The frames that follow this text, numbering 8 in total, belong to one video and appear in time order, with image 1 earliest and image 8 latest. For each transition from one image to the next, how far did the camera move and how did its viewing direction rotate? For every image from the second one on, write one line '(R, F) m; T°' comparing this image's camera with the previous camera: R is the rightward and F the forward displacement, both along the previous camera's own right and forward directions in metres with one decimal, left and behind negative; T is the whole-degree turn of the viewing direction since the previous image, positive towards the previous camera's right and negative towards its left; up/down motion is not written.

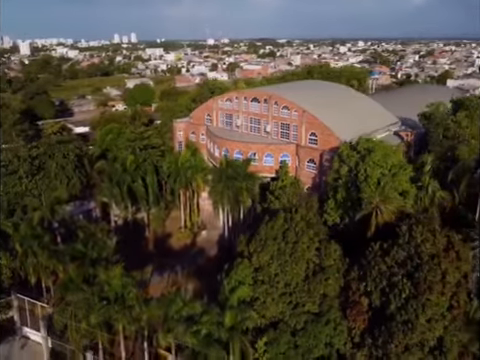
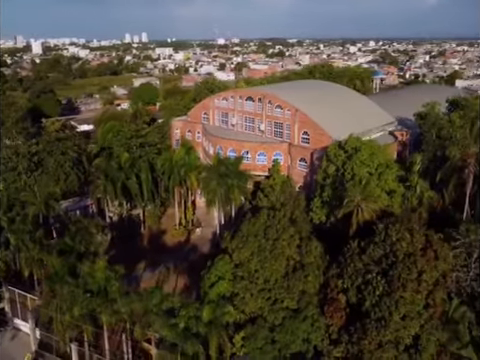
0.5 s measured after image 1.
(+1.8, -0.3) m; -1°
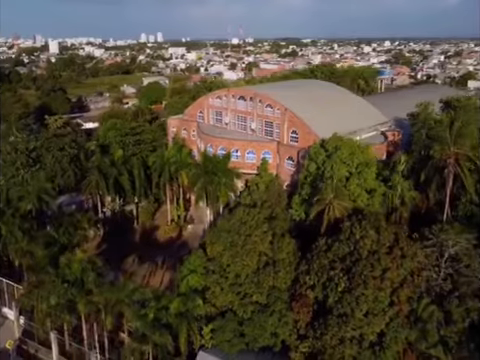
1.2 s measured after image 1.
(+2.6, -0.4) m; -2°
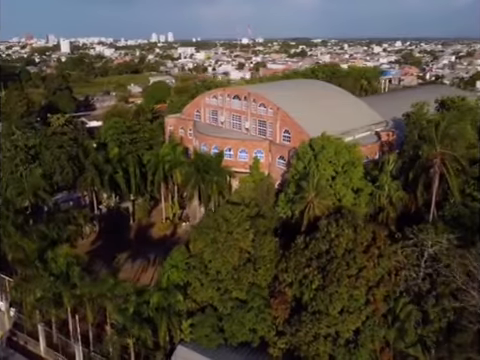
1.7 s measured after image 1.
(+1.8, -0.3) m; -1°
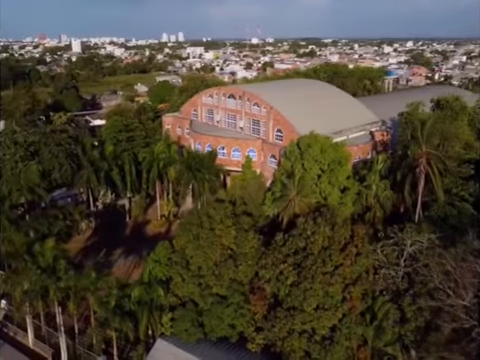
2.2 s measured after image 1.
(+1.8, -0.3) m; -1°
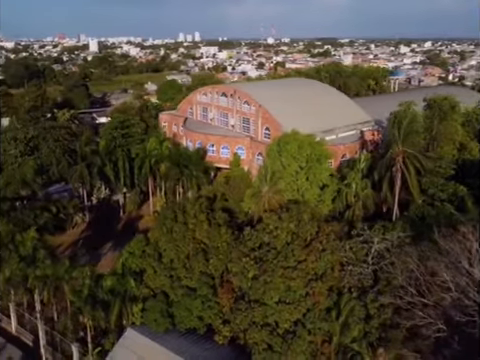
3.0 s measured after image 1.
(+2.8, -0.3) m; -2°
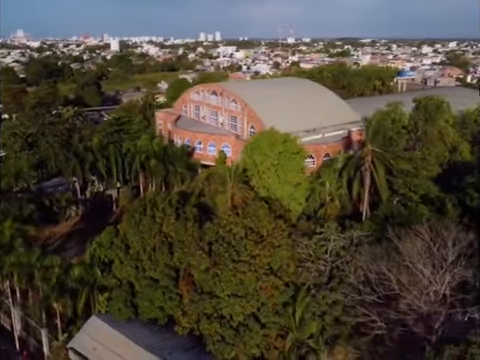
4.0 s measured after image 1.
(+3.6, -0.4) m; -3°
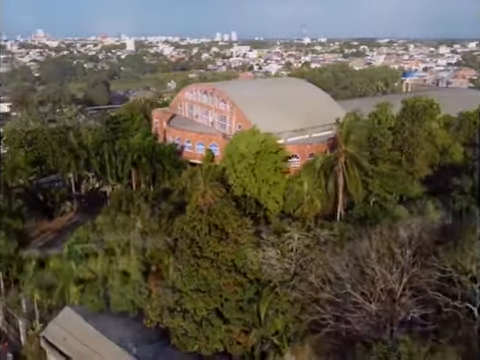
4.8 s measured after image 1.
(+2.9, -0.3) m; -2°
